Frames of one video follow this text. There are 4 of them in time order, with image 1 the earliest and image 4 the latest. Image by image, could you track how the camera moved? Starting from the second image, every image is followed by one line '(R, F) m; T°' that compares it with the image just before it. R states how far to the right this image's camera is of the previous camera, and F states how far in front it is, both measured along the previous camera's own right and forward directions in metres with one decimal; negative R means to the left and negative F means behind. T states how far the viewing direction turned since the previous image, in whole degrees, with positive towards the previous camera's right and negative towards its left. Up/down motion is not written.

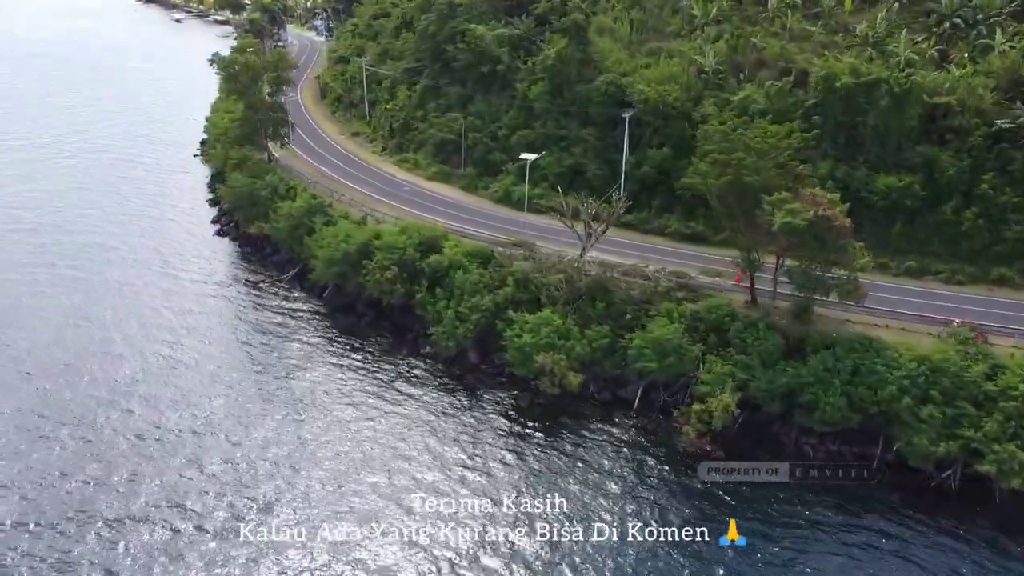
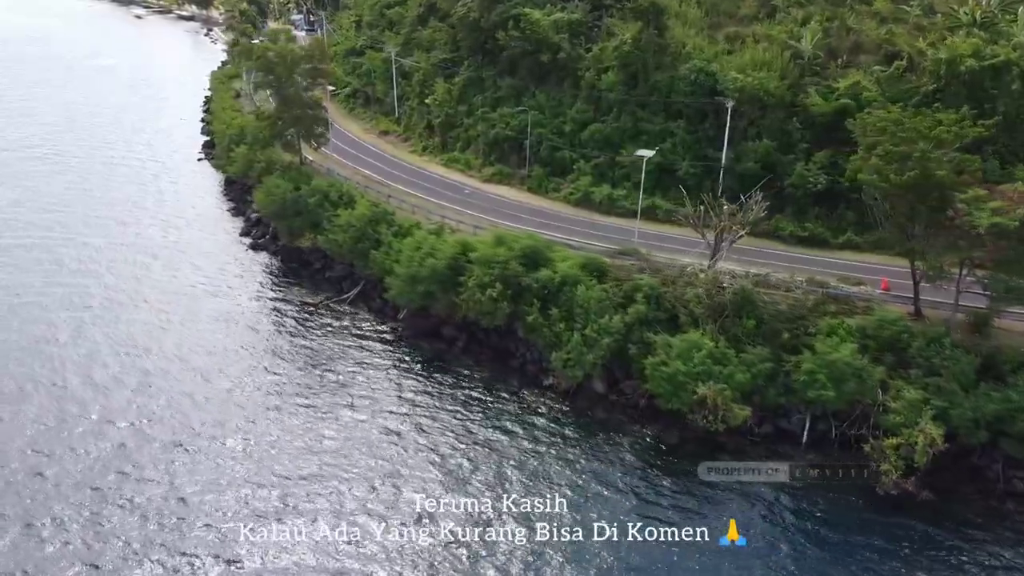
(-9.4, +7.1) m; +4°
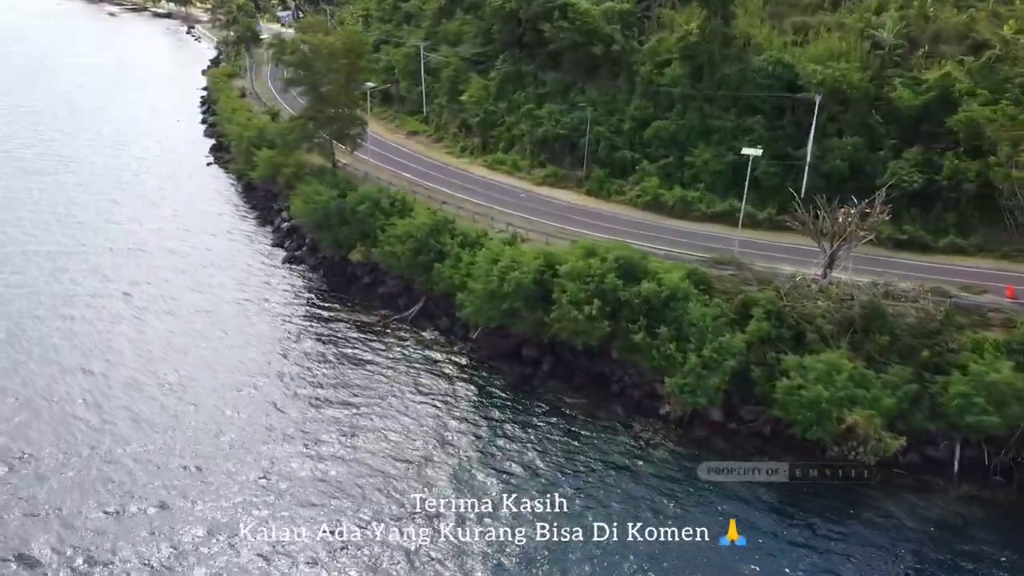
(-6.4, +4.7) m; +2°
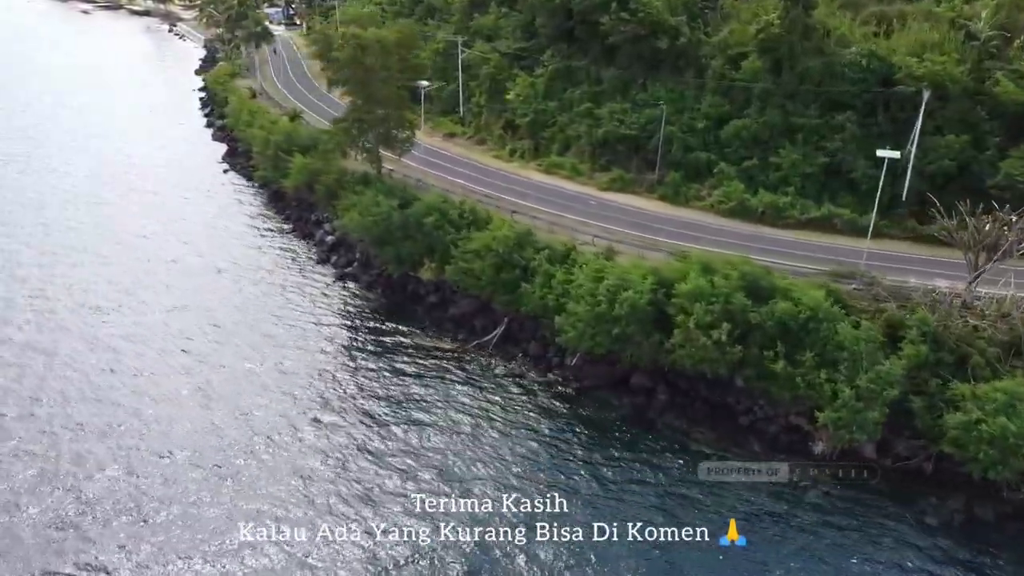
(-6.6, +4.8) m; +2°
